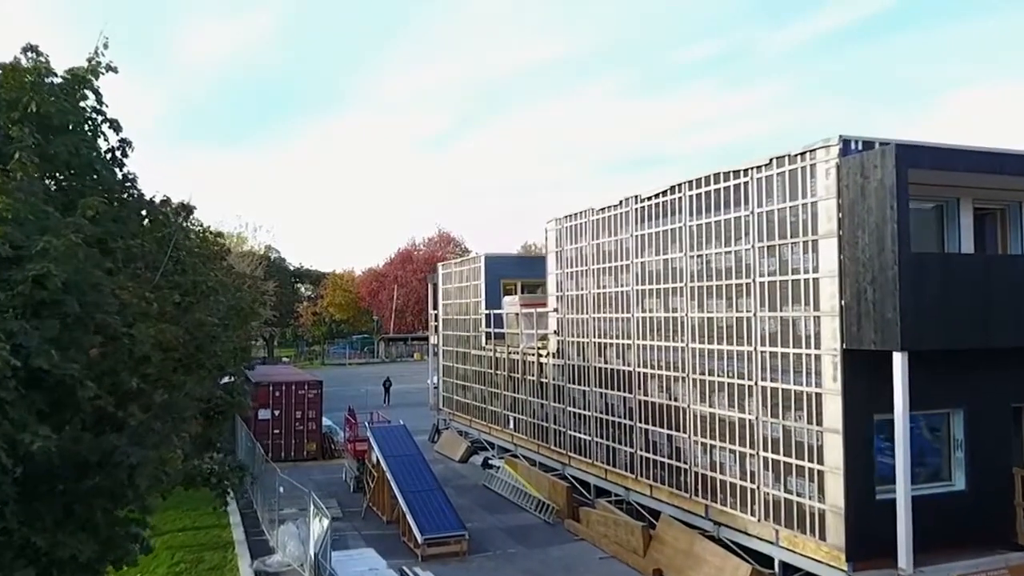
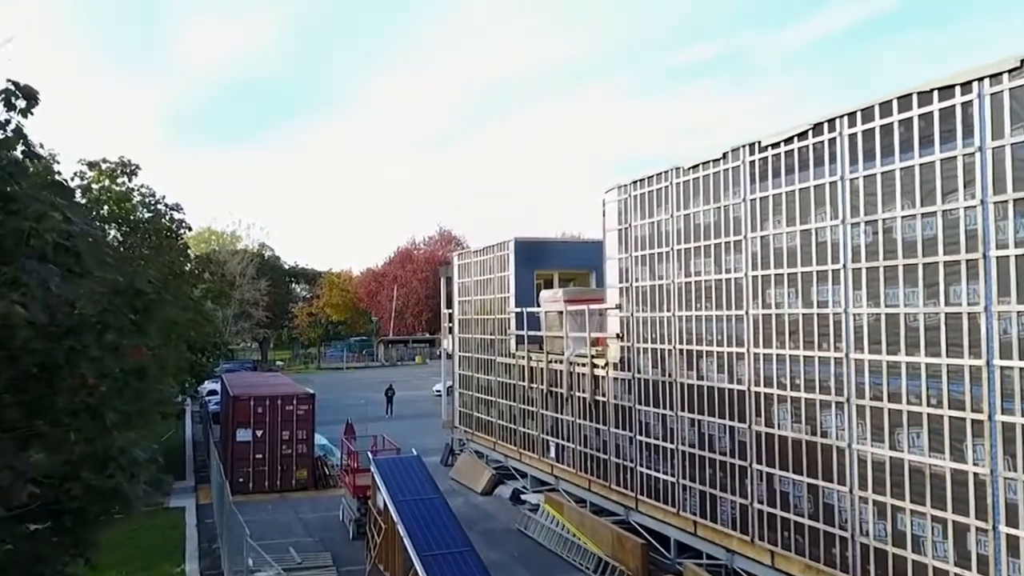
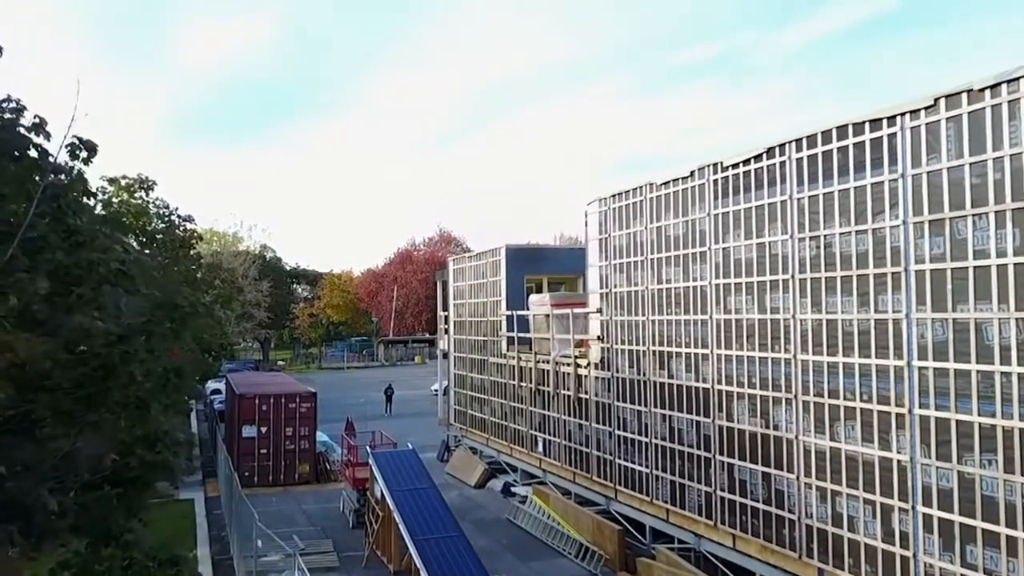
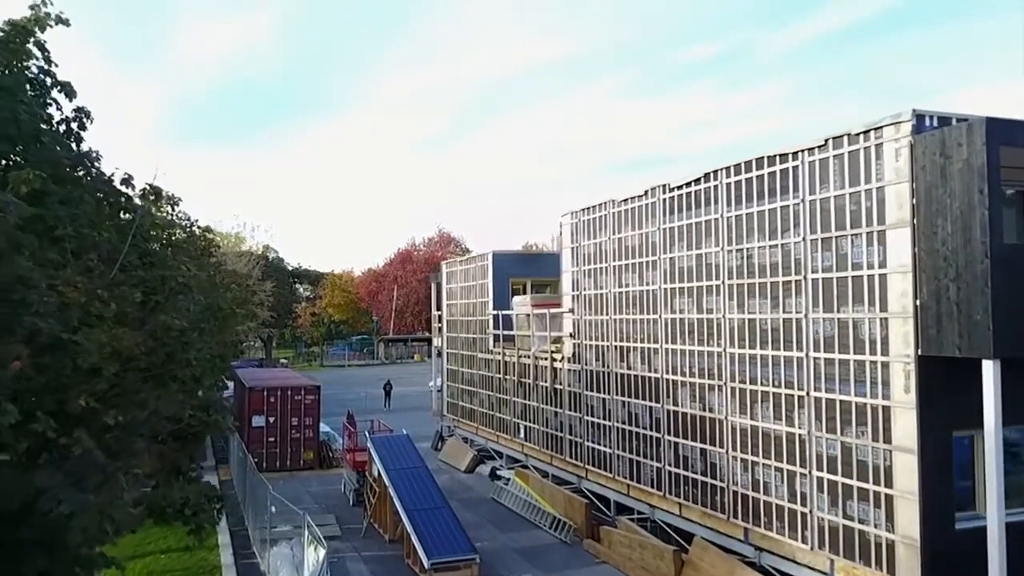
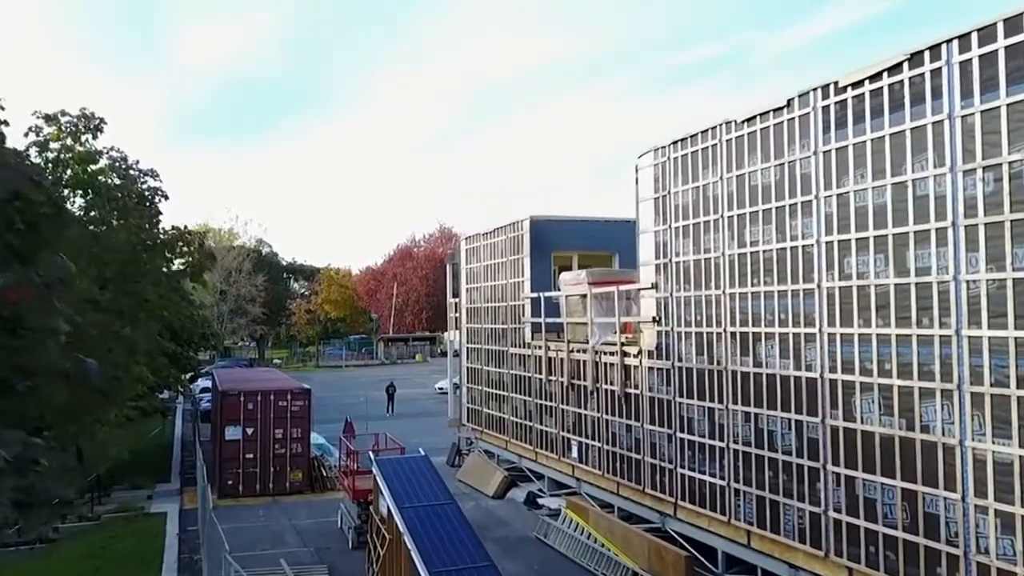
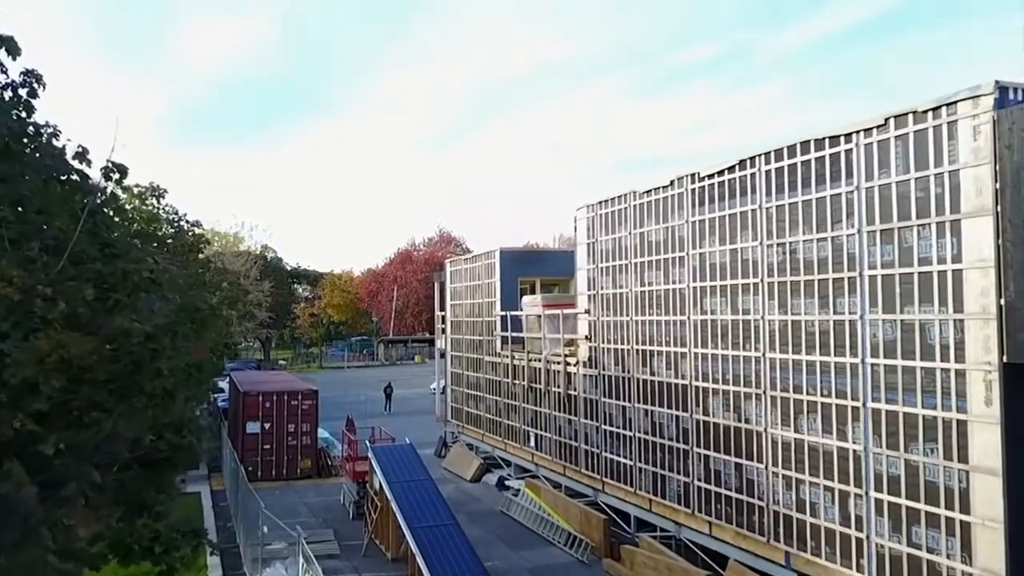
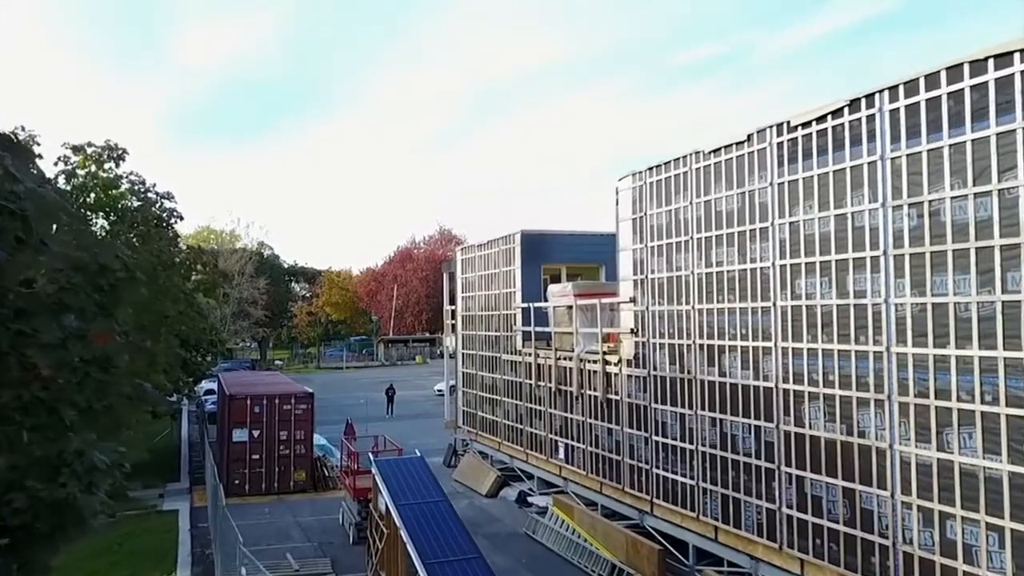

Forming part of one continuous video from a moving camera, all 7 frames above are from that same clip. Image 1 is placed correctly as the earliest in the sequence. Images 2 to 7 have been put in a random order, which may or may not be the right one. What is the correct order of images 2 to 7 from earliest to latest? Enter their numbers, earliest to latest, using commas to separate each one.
4, 6, 3, 2, 7, 5
